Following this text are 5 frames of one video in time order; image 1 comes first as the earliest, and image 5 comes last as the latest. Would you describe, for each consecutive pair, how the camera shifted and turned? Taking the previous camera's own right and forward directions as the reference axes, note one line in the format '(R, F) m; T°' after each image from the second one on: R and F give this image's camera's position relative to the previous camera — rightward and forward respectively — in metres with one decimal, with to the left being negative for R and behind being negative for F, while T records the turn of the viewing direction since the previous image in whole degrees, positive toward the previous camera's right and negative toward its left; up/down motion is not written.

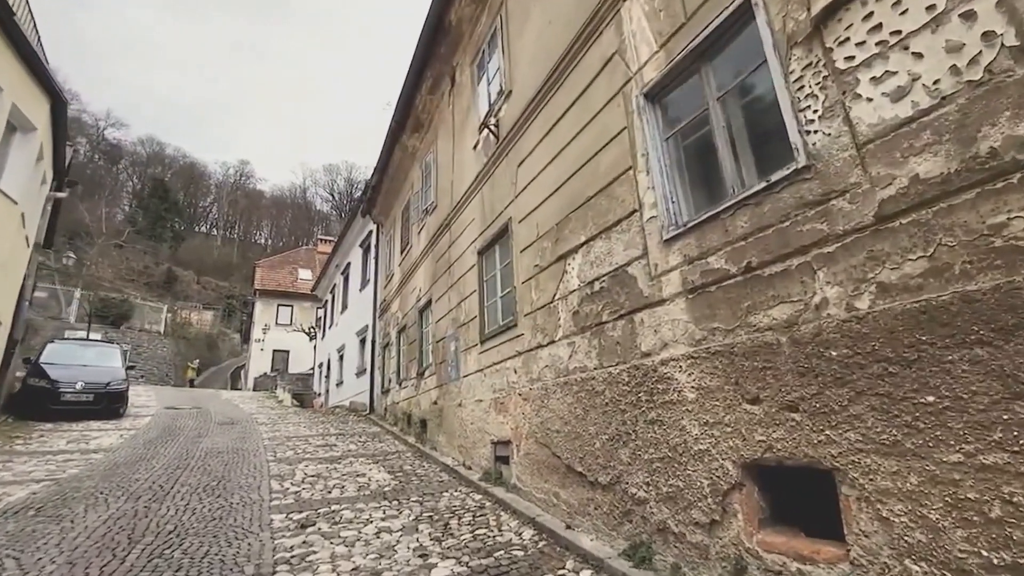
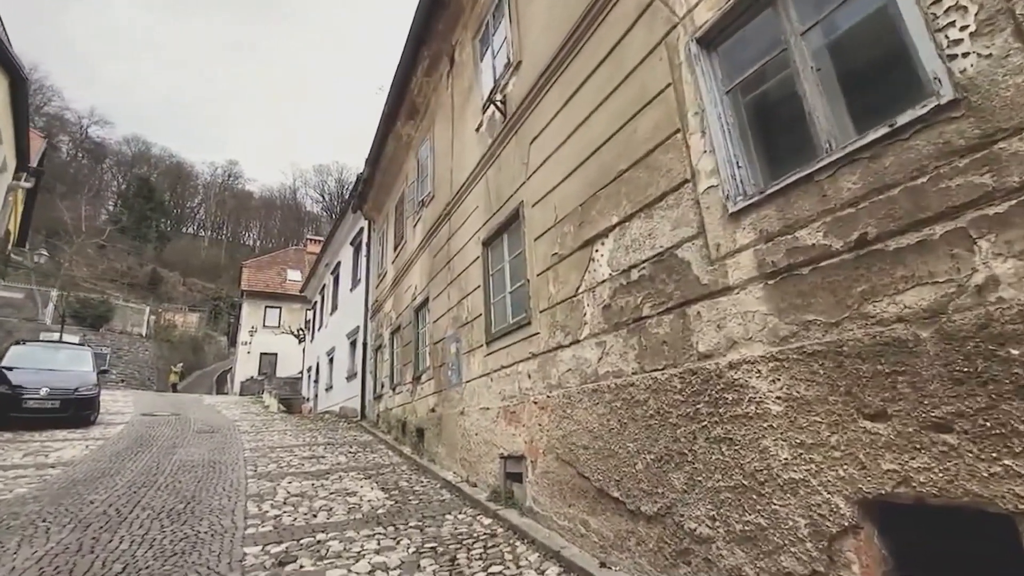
(-0.2, +0.6) m; +1°
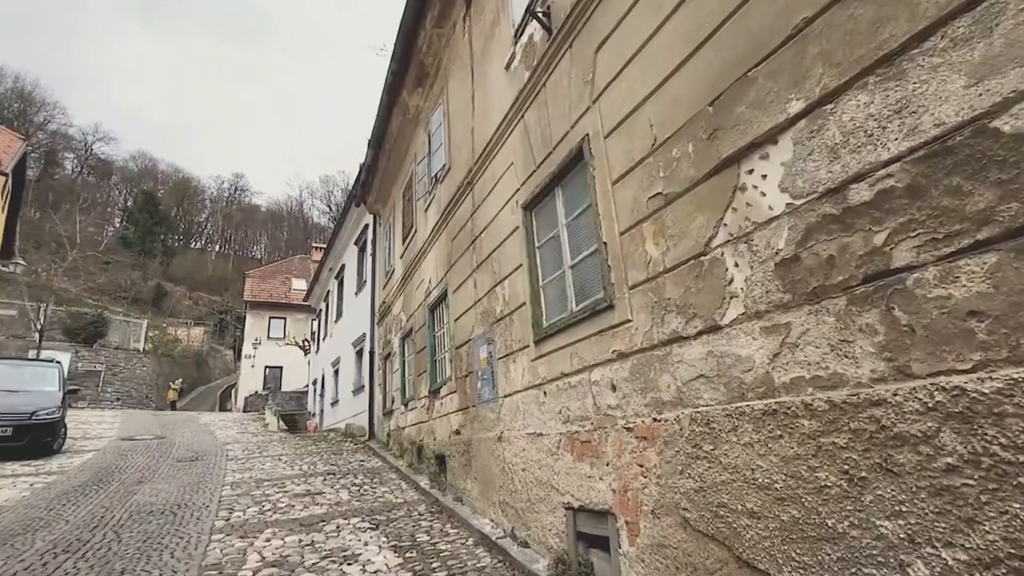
(-0.3, +1.4) m; -1°
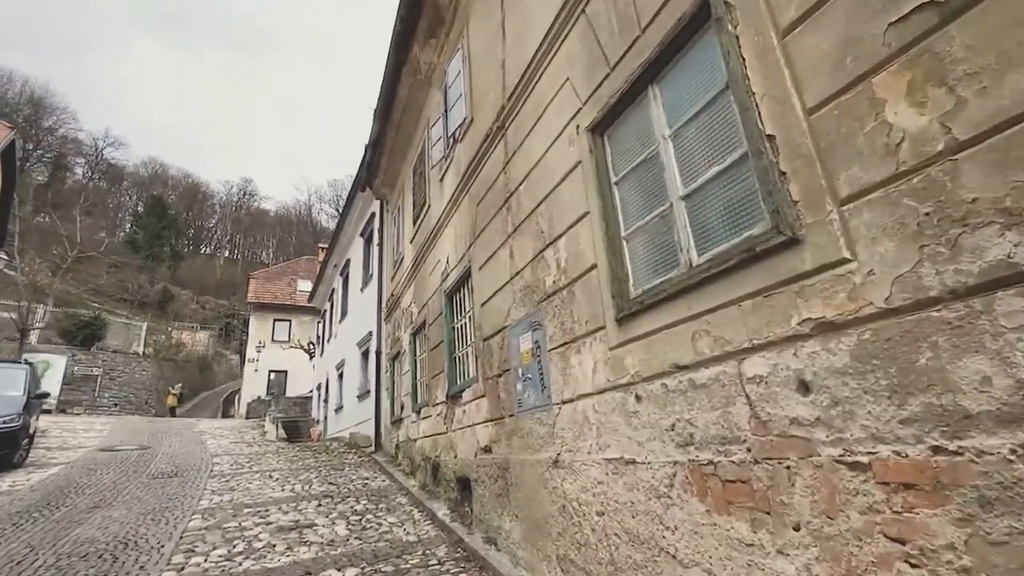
(-0.3, +1.2) m; -1°
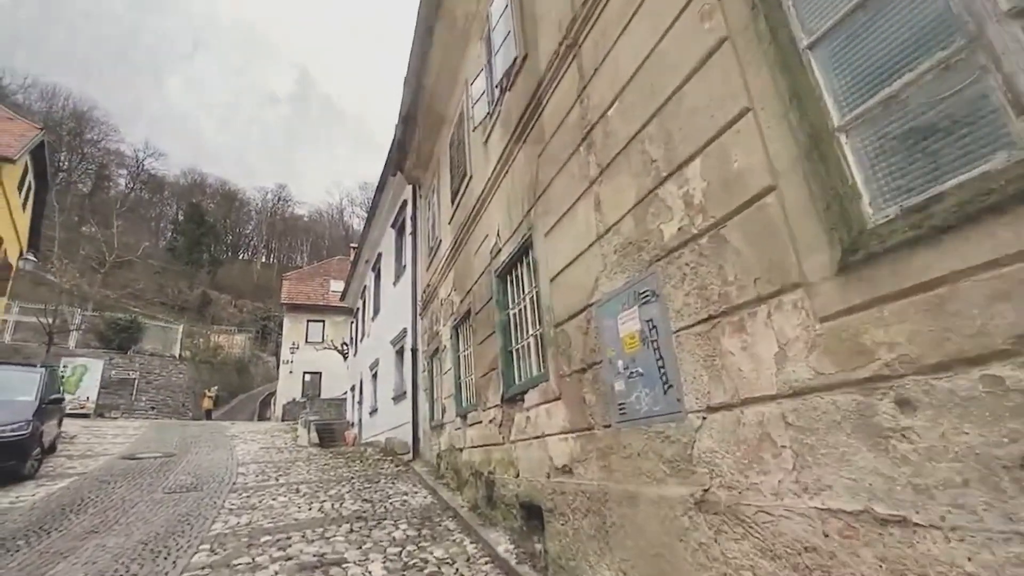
(-0.3, +0.9) m; -3°
